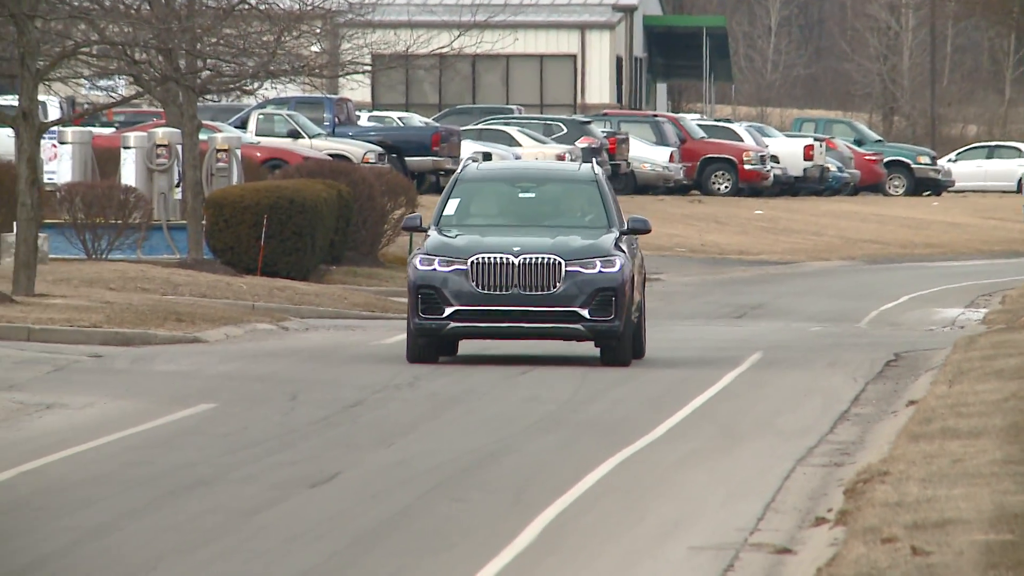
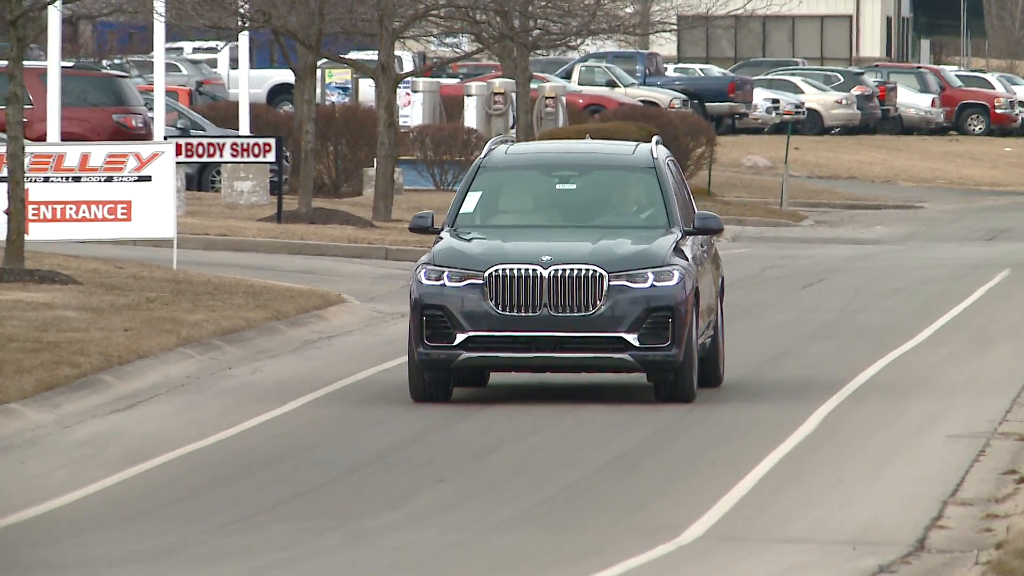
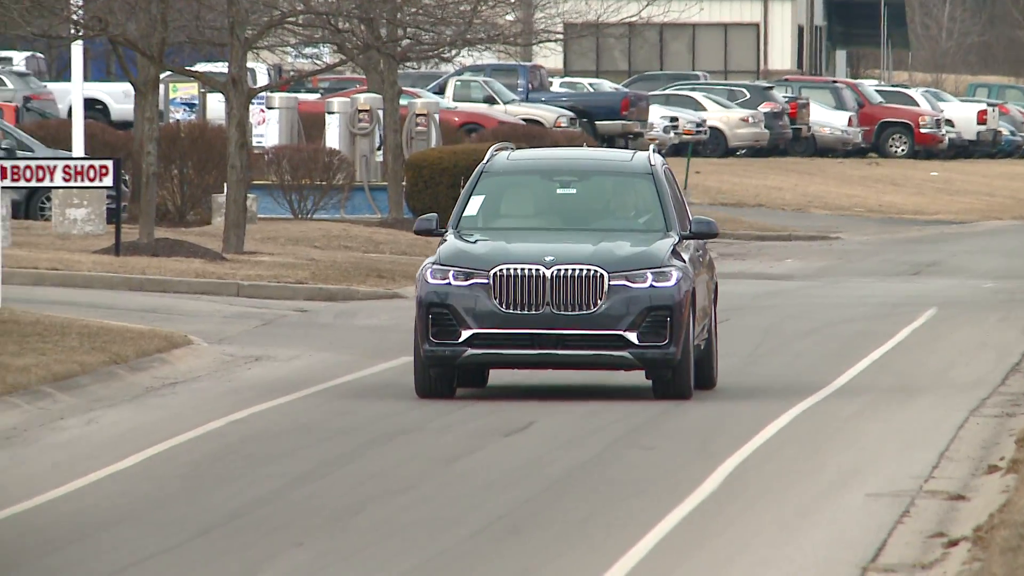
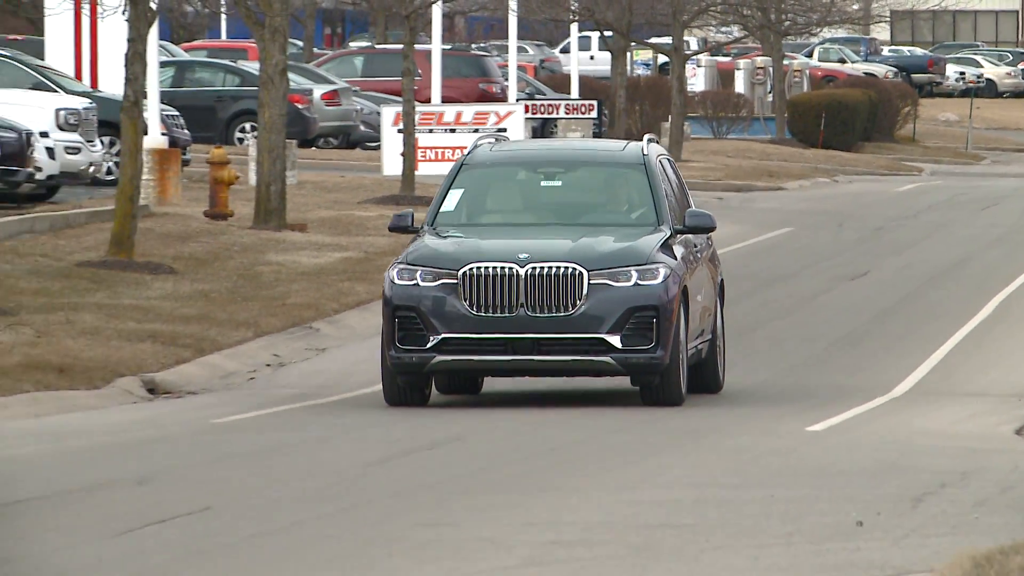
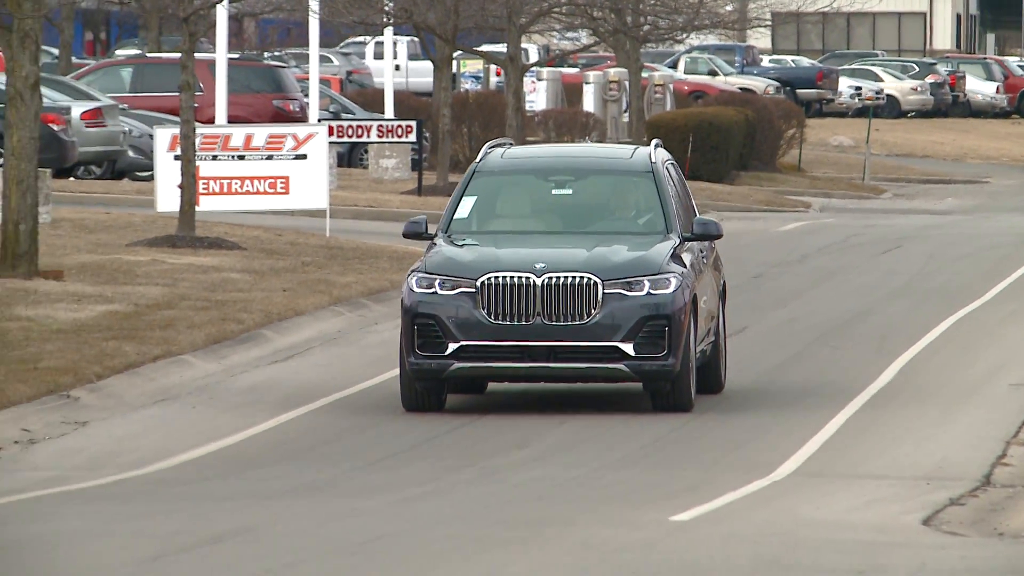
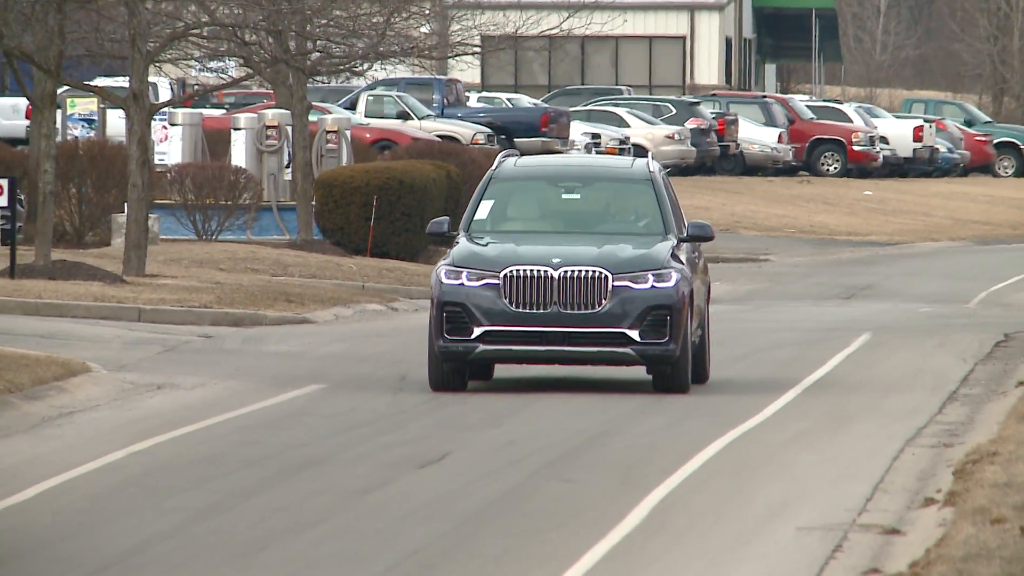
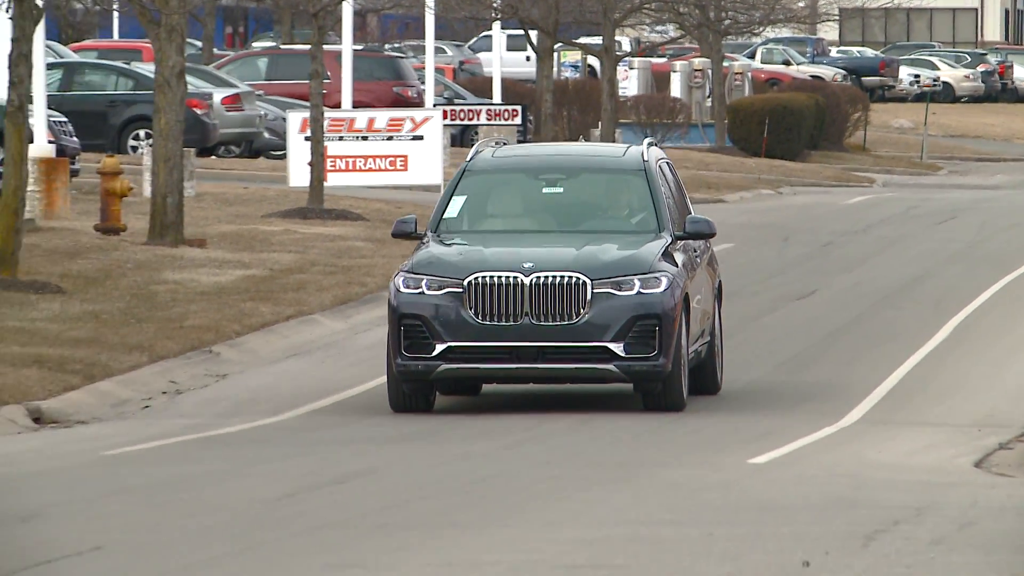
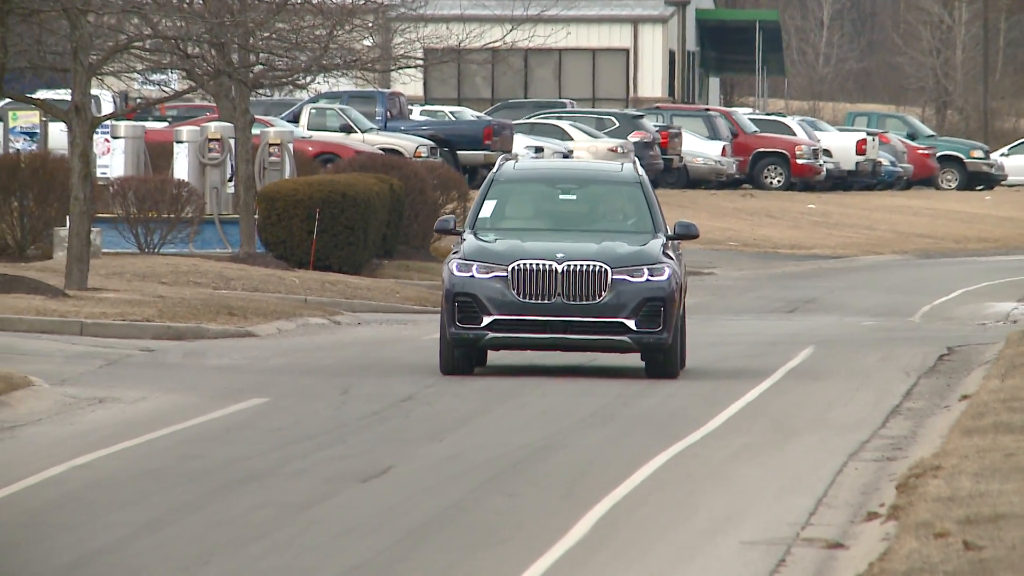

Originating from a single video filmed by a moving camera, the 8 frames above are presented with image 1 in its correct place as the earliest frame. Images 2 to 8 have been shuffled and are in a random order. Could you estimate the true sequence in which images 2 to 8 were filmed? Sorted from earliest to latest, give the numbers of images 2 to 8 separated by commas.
8, 6, 3, 2, 5, 7, 4
